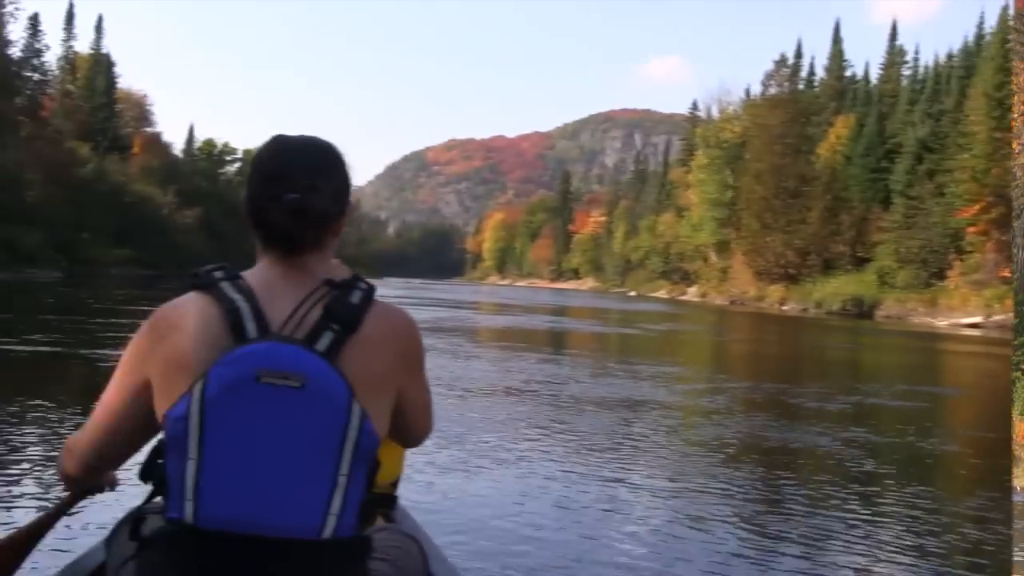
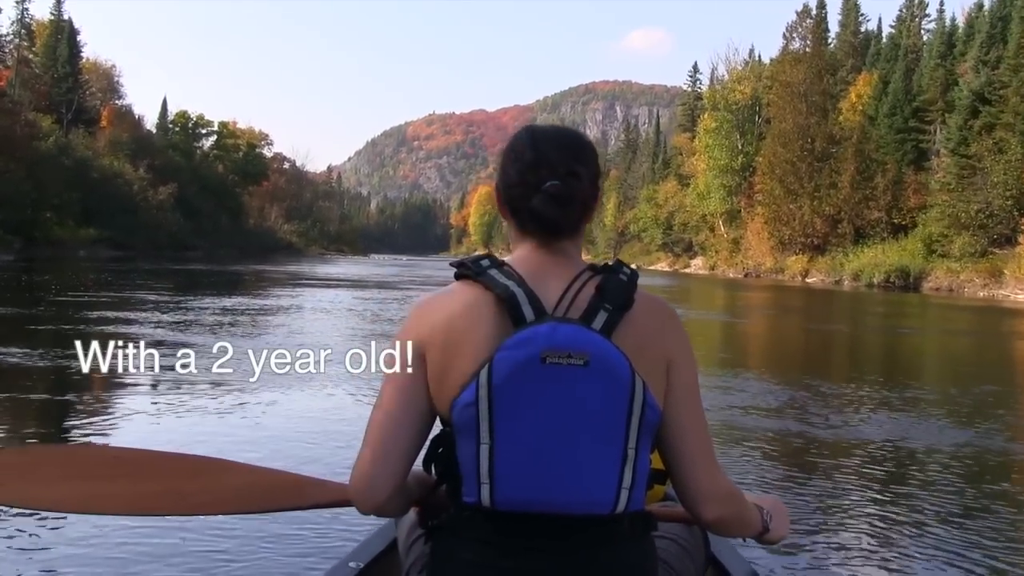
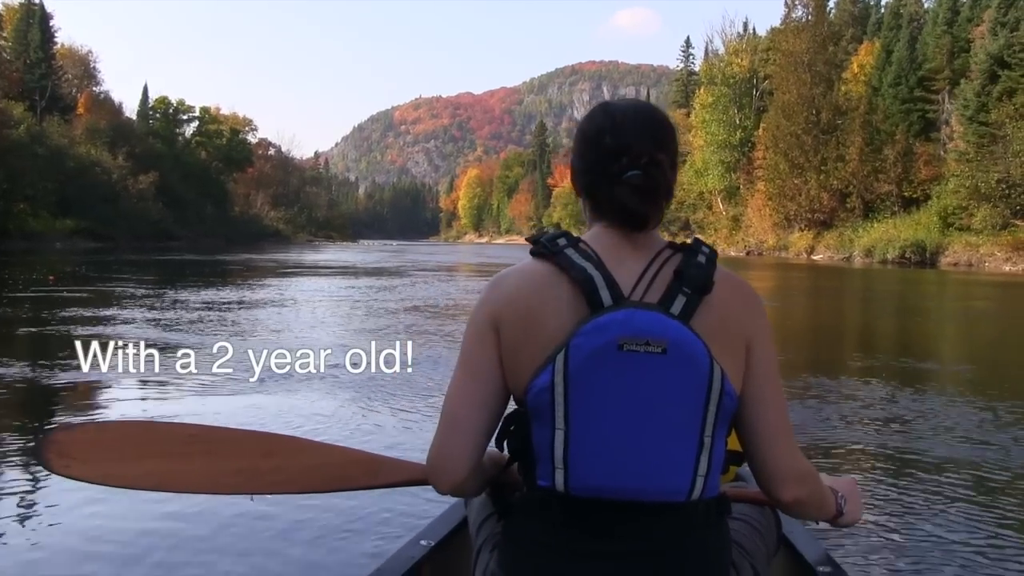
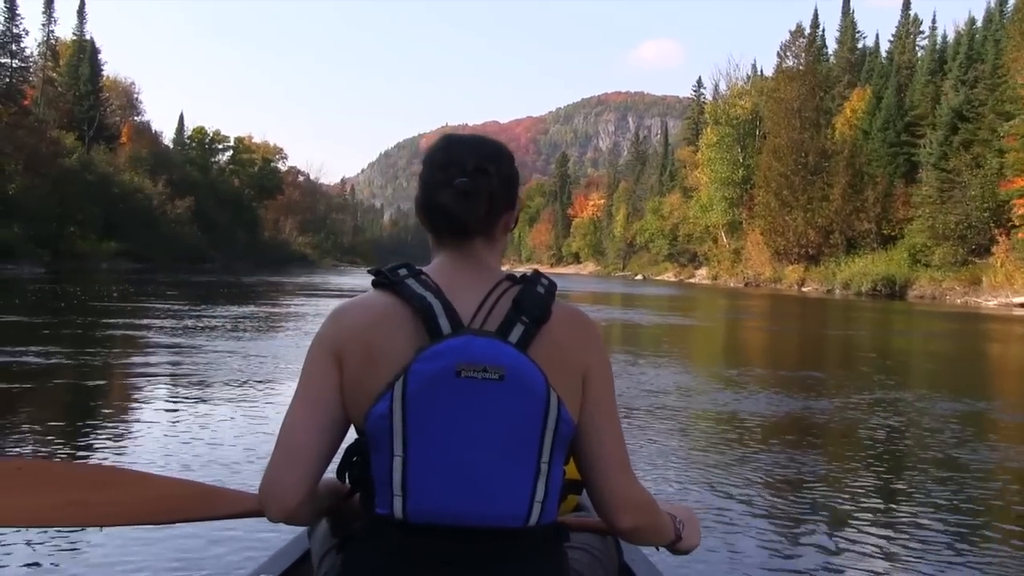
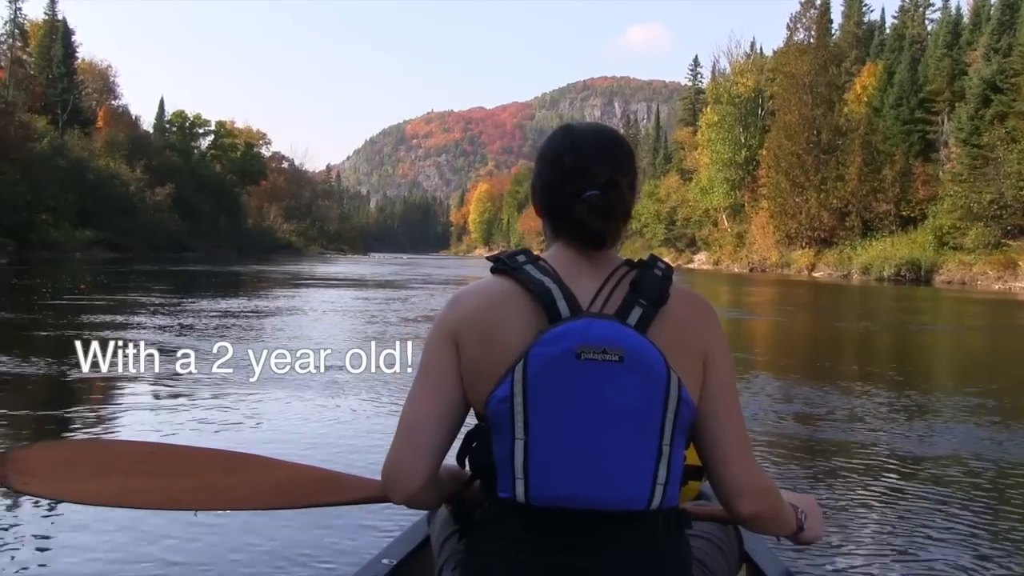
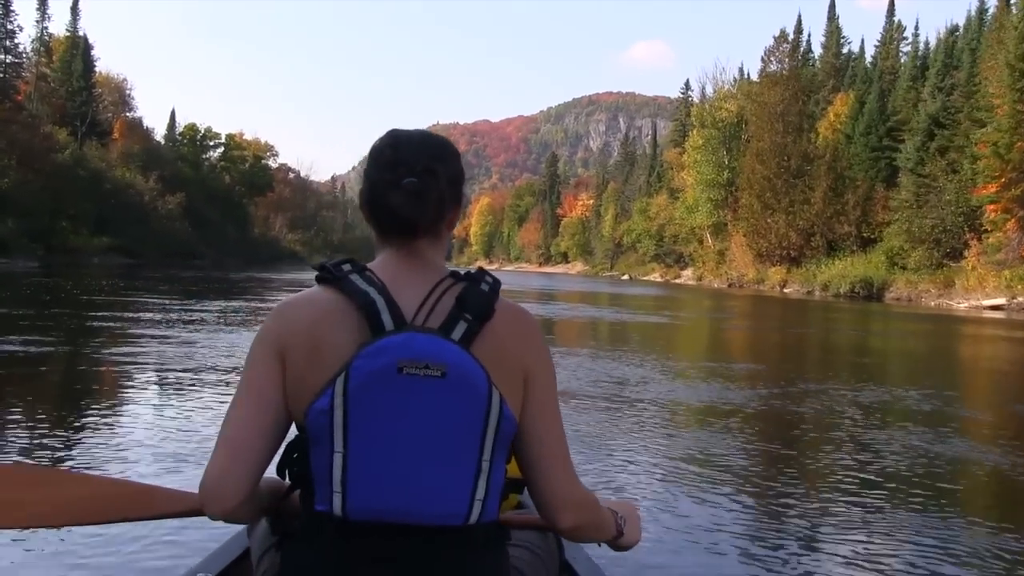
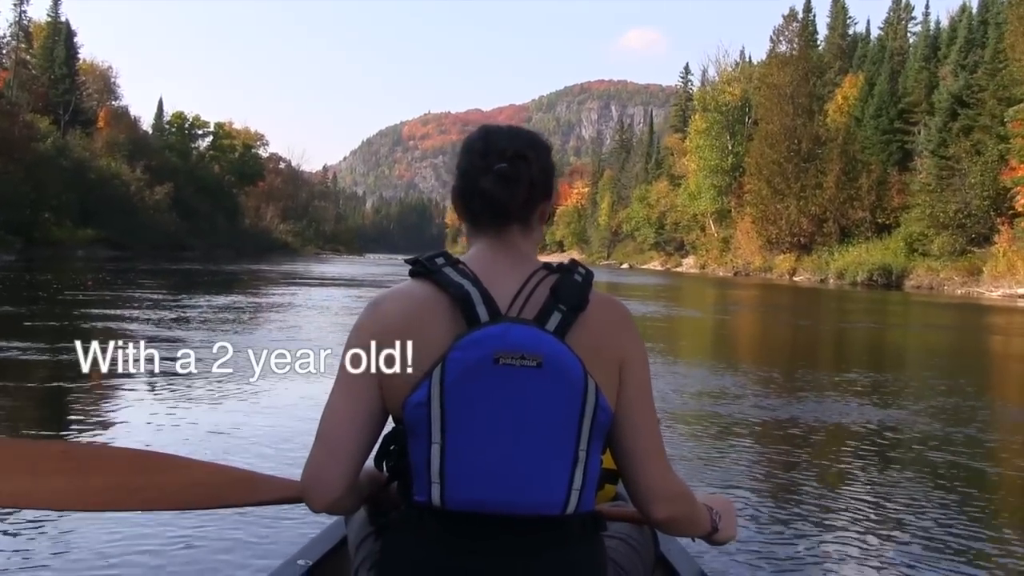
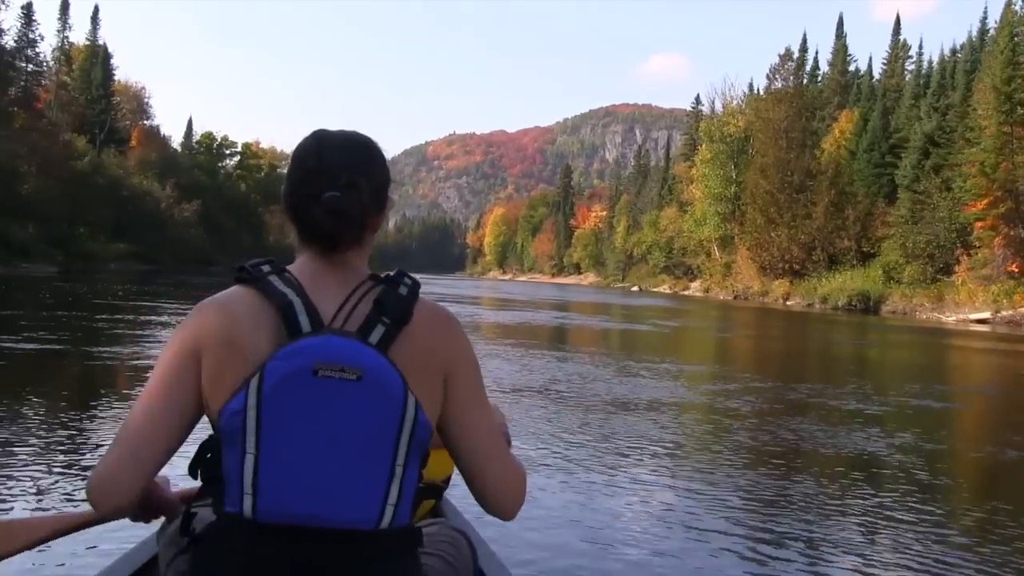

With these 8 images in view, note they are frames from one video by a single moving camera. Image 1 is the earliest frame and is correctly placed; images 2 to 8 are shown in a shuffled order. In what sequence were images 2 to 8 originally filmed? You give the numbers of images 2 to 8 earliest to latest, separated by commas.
8, 6, 4, 7, 2, 5, 3
